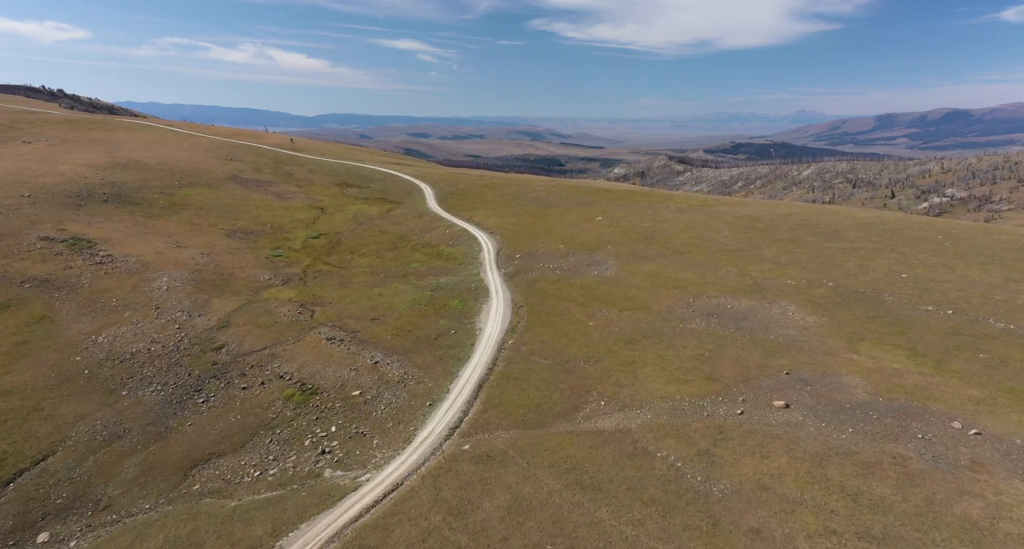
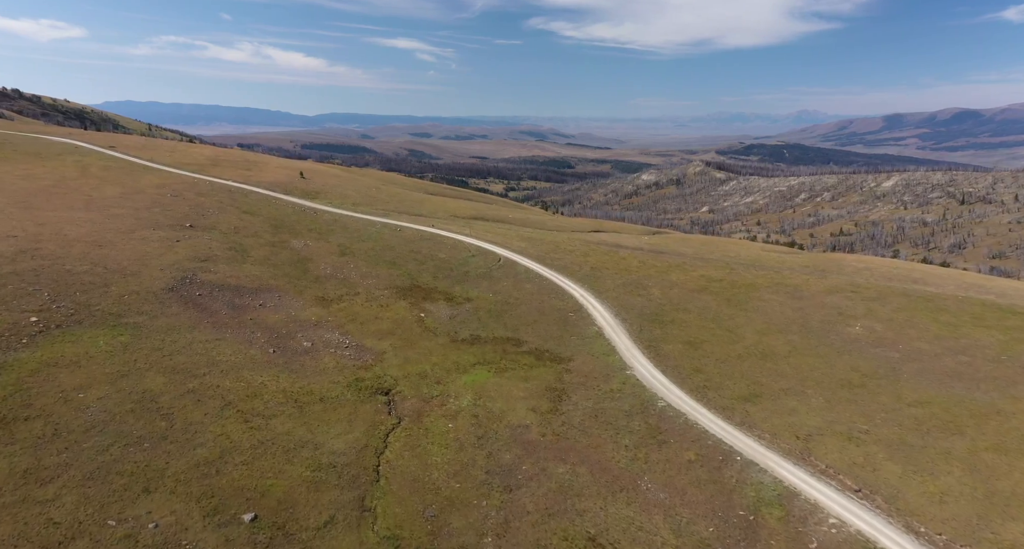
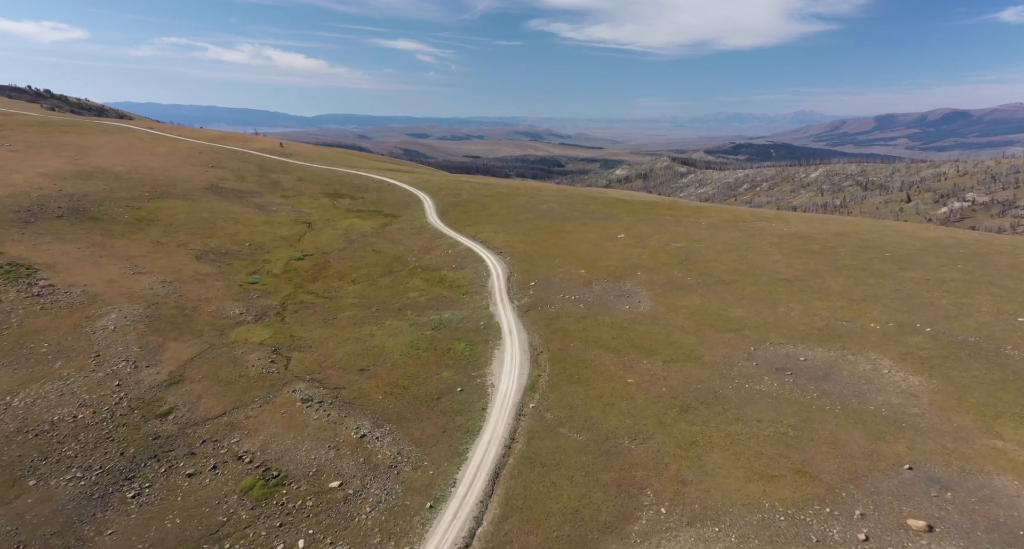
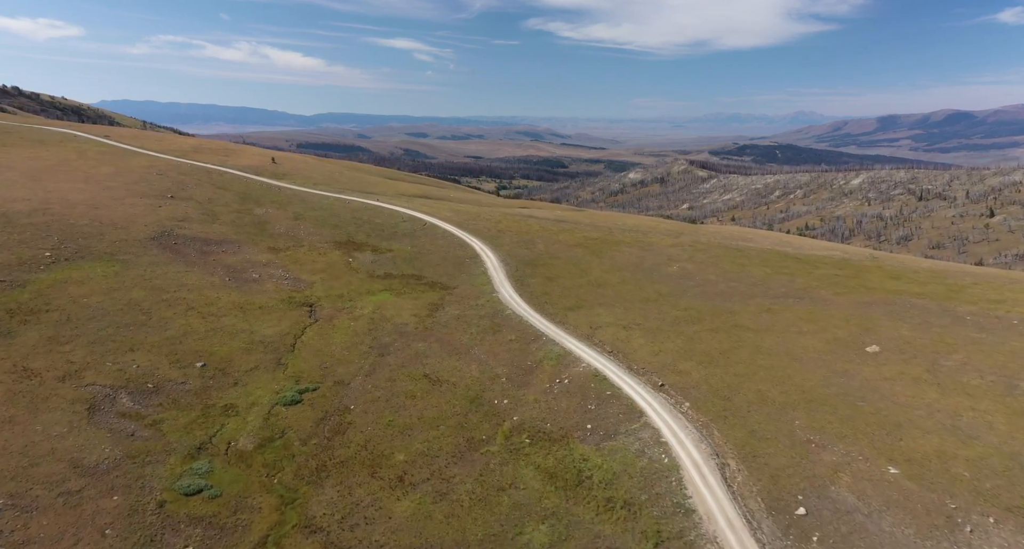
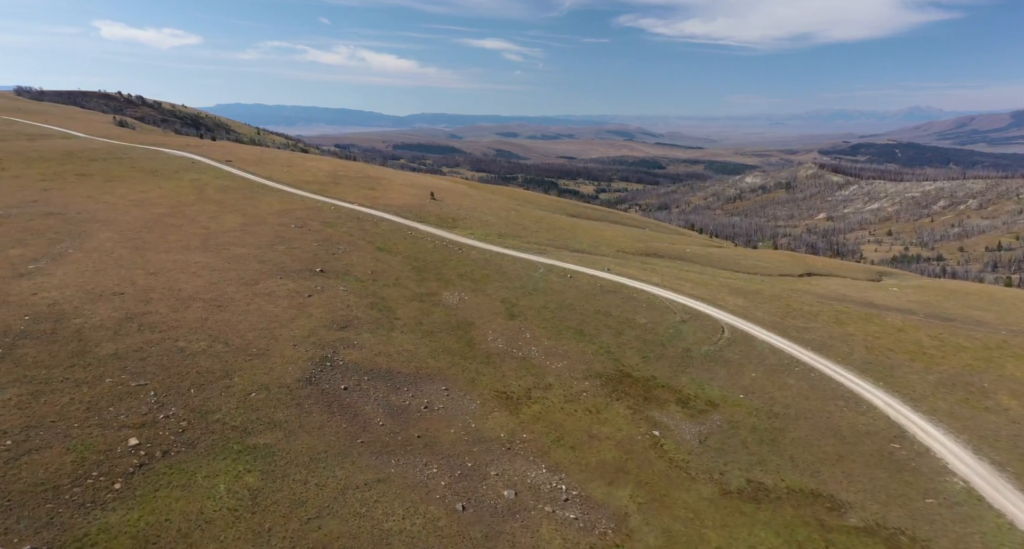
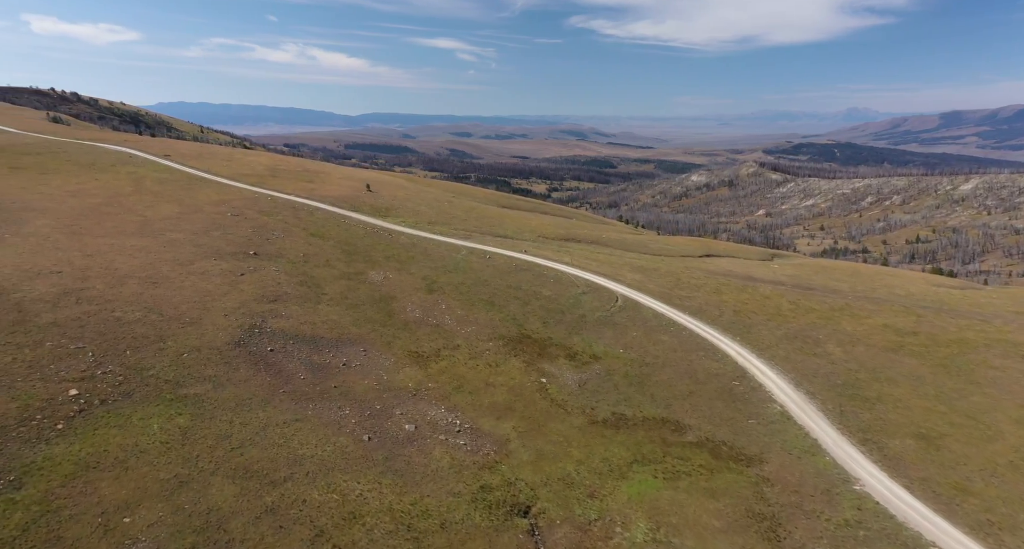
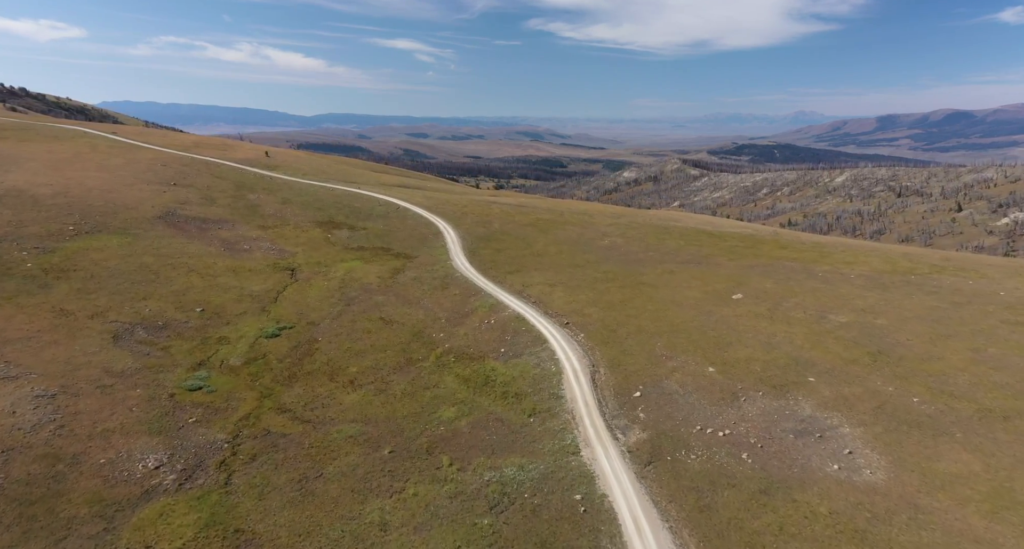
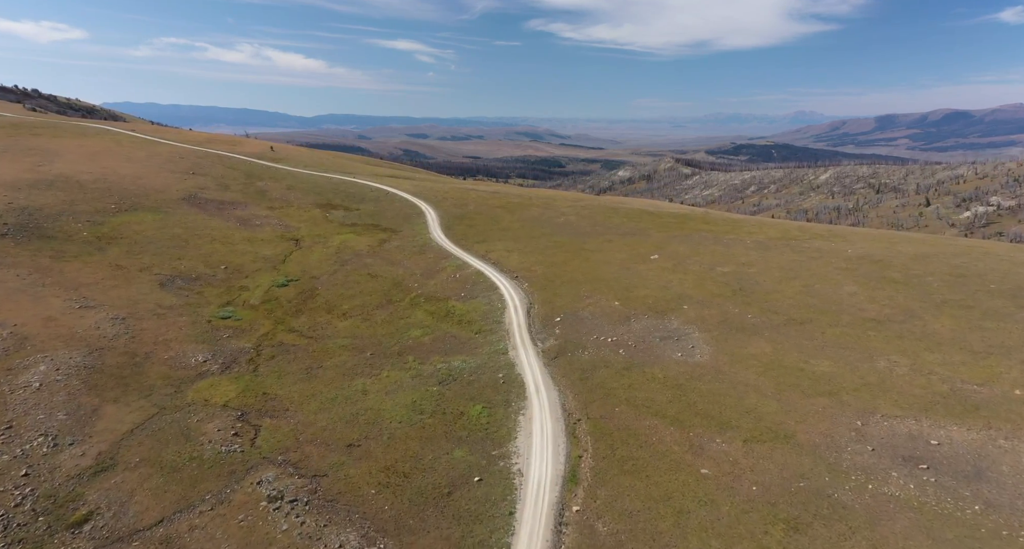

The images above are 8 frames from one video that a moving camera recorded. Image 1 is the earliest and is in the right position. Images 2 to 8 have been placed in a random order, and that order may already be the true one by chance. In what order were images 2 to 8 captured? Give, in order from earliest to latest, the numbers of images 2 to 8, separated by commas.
3, 8, 7, 4, 2, 6, 5
